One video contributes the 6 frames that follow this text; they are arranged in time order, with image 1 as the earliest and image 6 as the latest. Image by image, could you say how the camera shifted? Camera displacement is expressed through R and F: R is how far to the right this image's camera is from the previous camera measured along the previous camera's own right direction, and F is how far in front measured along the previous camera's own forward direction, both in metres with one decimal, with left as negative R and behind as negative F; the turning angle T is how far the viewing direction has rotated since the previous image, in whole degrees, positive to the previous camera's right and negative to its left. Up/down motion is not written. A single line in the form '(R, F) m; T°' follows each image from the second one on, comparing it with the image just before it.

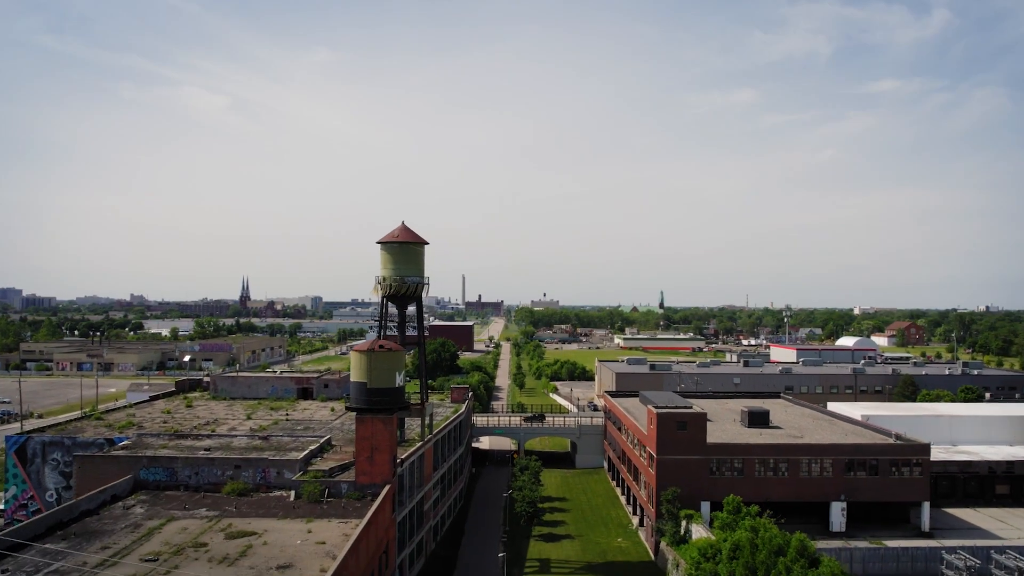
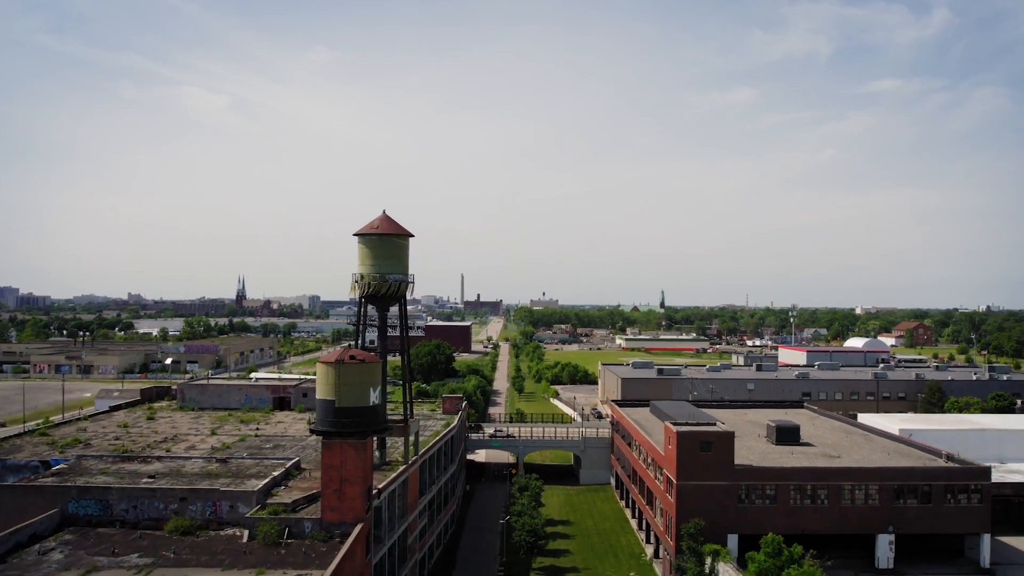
(+0.1, +3.2) m; 0°
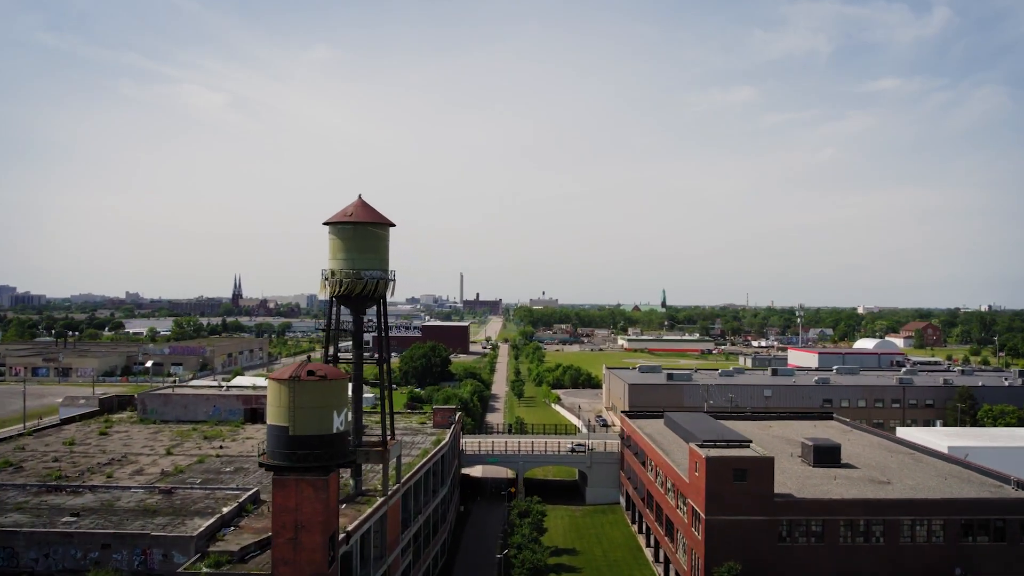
(0.0, +3.3) m; 0°
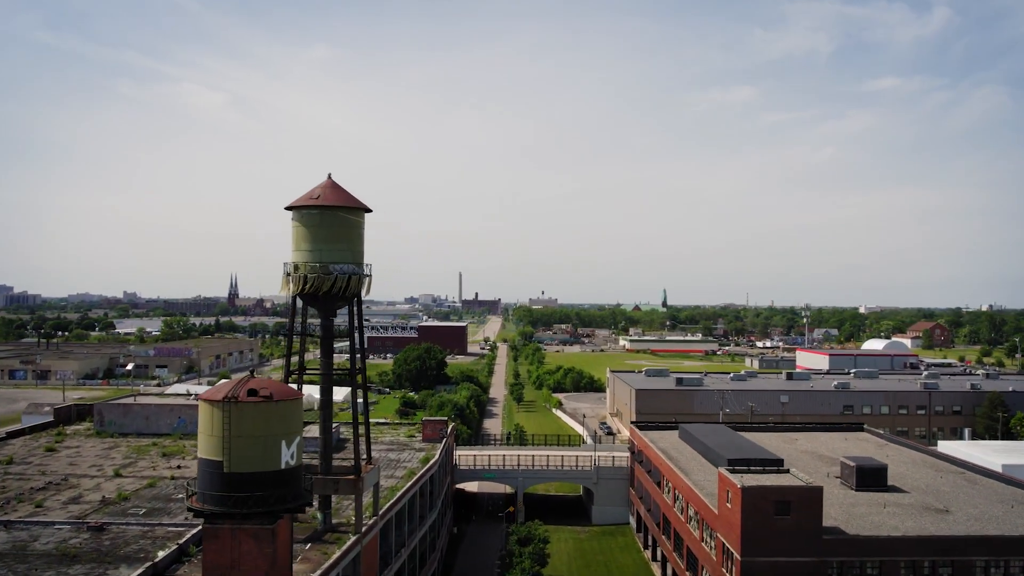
(0.0, +2.9) m; 0°
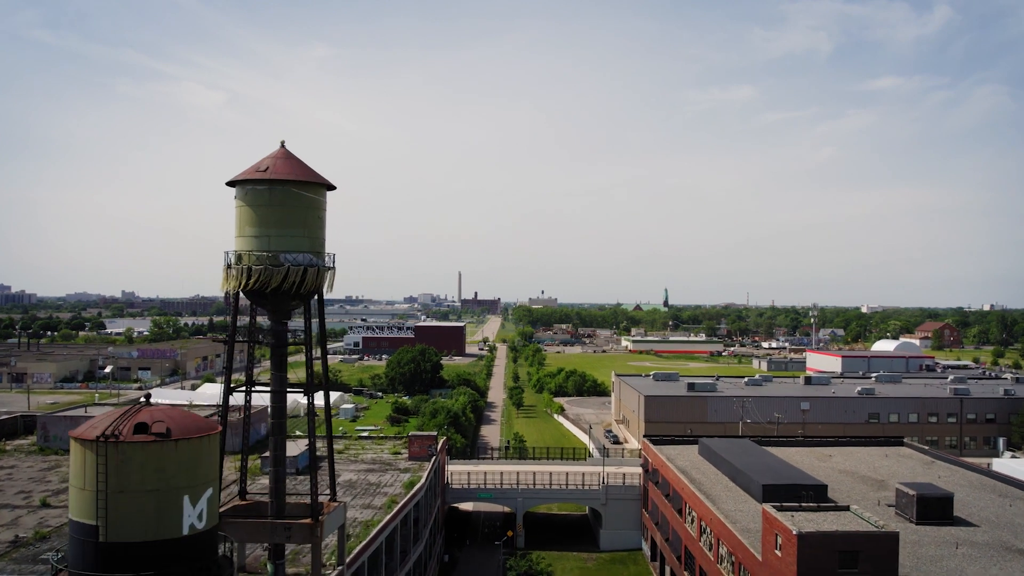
(0.0, +3.0) m; 0°
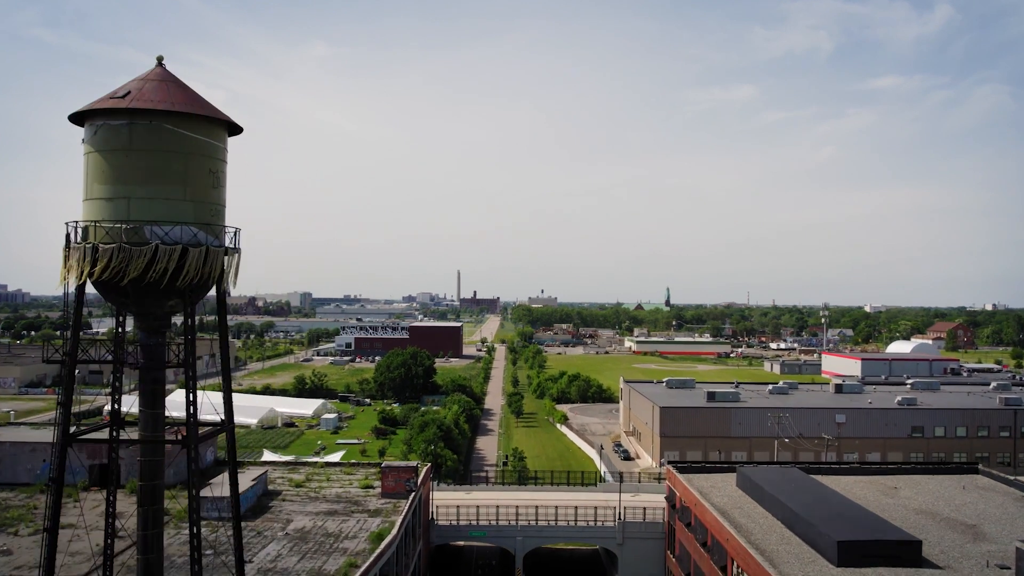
(0.0, +4.2) m; 0°
